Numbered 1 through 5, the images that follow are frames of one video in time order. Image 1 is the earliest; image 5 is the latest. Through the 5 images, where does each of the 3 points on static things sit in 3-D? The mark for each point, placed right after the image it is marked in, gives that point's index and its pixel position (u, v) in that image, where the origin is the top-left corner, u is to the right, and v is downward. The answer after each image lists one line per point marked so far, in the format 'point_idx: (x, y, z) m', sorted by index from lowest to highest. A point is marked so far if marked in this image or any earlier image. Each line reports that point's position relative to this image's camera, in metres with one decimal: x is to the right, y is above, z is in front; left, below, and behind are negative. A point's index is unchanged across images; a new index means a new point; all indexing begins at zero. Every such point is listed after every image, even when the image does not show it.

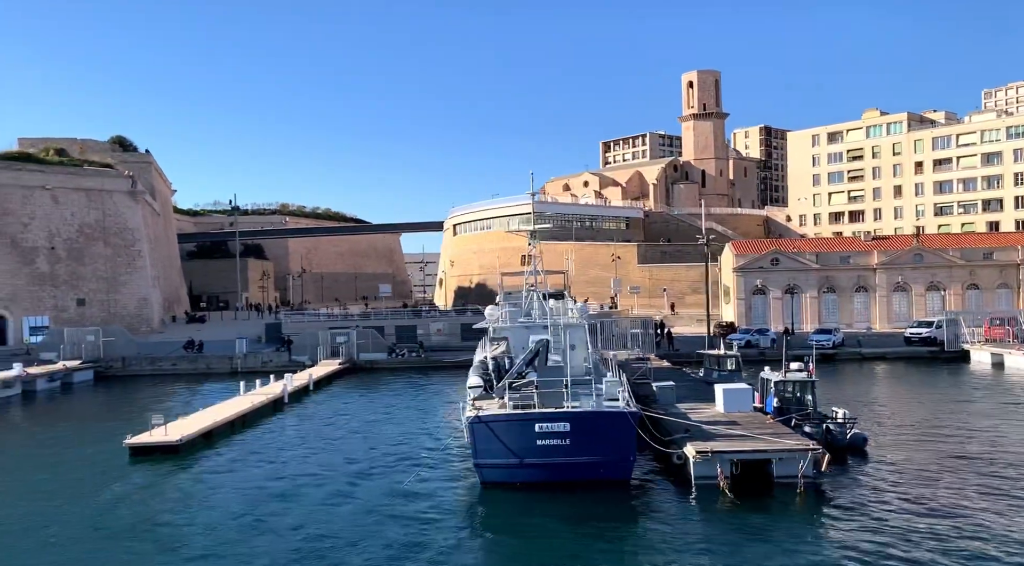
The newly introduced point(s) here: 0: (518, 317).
0: (+0.1, -0.7, +15.8) m
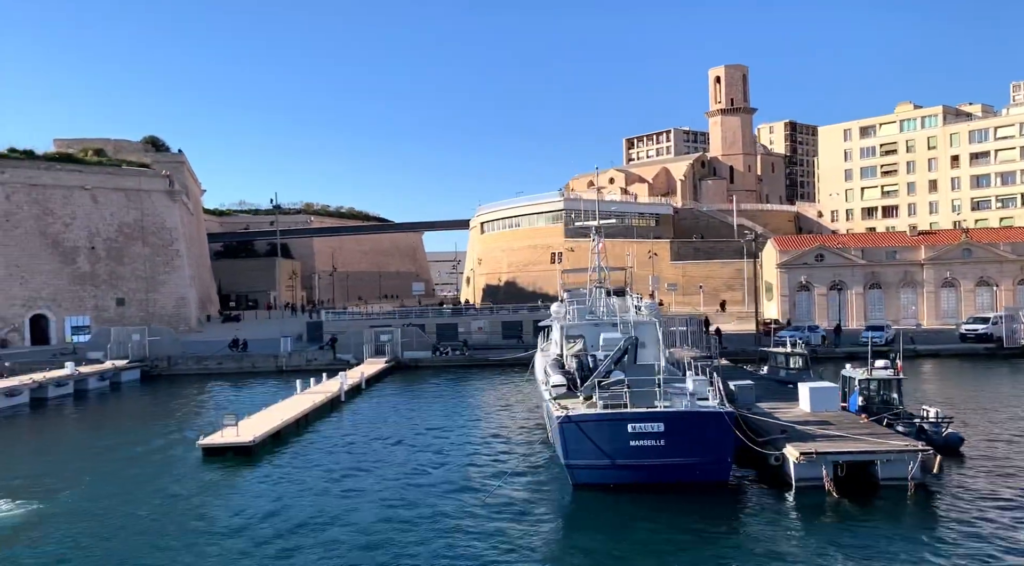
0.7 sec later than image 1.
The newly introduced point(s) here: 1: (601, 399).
0: (+1.4, -0.6, +15.5) m
1: (+1.5, -1.6, +11.3) m
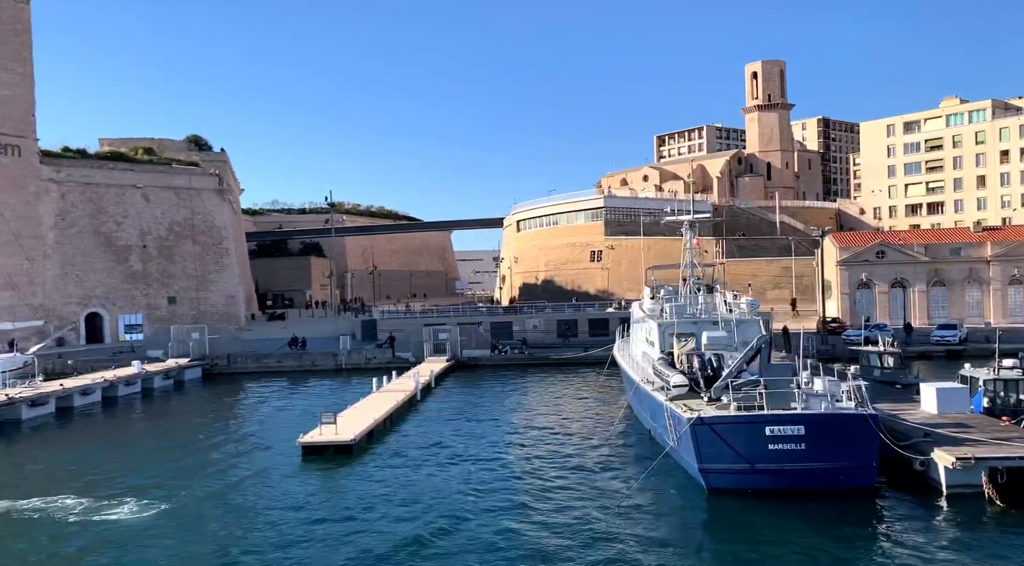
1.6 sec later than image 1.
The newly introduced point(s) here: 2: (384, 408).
0: (+3.1, -0.5, +15.1) m
1: (+3.1, -1.6, +10.9) m
2: (-2.7, -2.8, +18.4) m
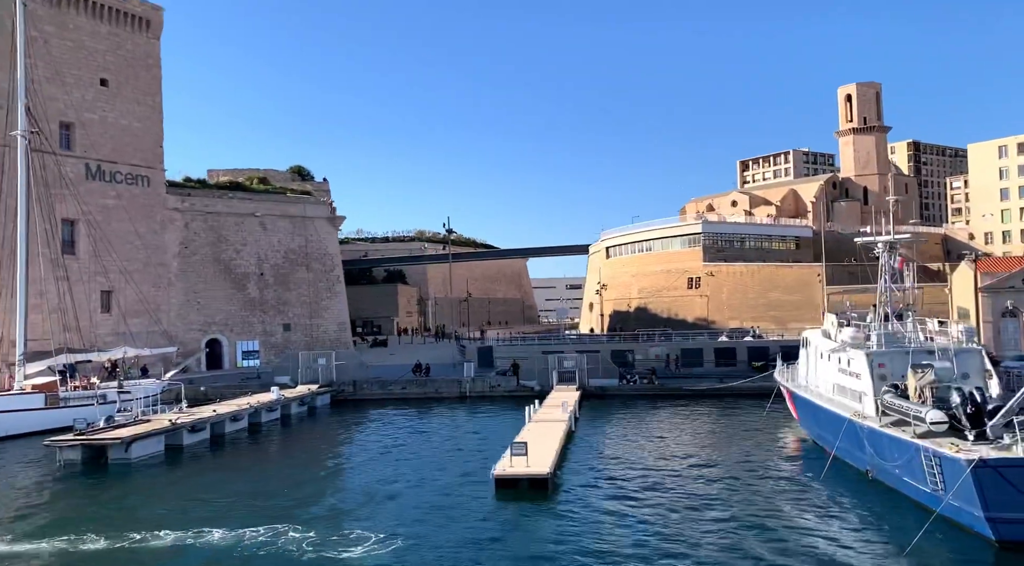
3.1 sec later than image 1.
0: (+6.4, -1.0, +14.0) m
1: (+6.0, -1.9, +9.8) m
2: (+0.8, -3.4, +17.7) m
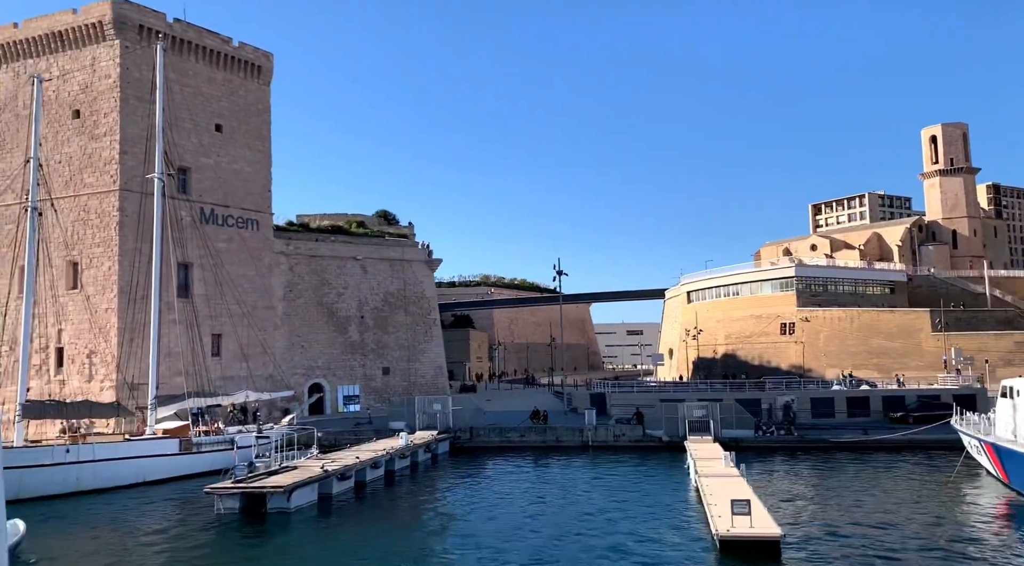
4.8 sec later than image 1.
0: (+9.7, -1.7, +12.5) m
1: (+9.0, -2.3, +8.3) m
2: (+4.3, -4.2, +16.4) m
